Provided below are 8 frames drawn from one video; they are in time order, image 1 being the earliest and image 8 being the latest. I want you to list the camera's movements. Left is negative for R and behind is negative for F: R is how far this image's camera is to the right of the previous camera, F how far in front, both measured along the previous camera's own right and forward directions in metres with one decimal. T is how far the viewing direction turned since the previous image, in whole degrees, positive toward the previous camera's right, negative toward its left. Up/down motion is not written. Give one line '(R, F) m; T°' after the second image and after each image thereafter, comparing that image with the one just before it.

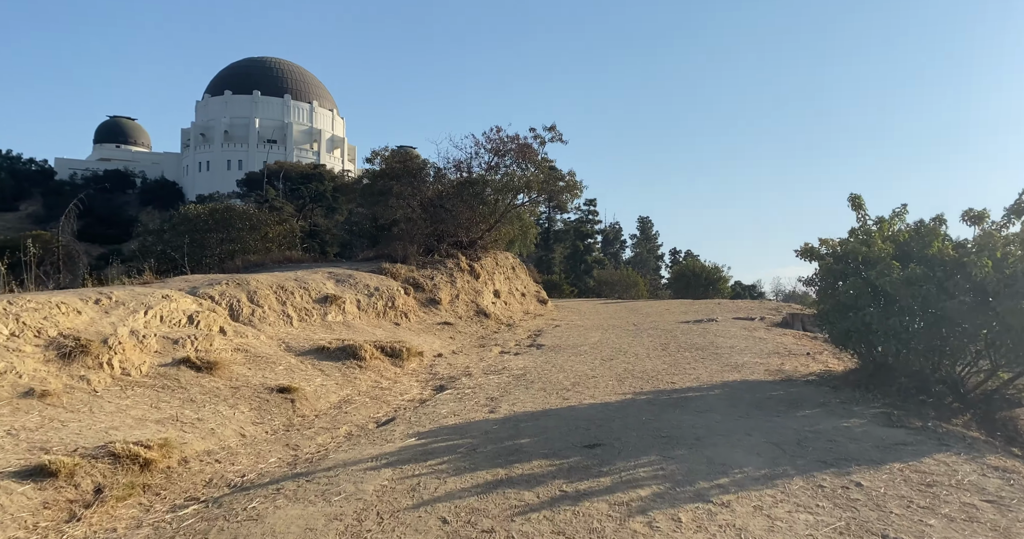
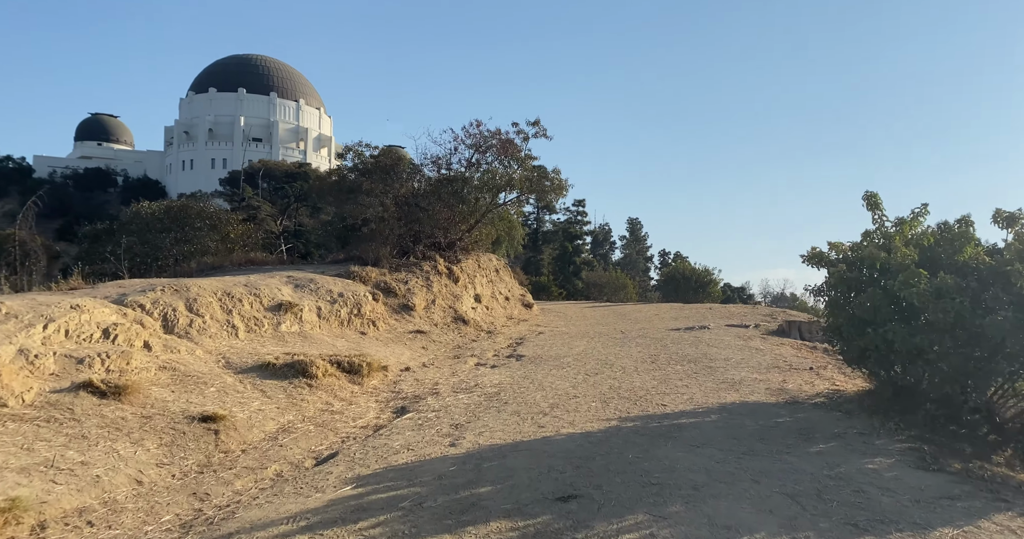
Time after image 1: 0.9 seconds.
(+0.2, +1.2) m; +1°
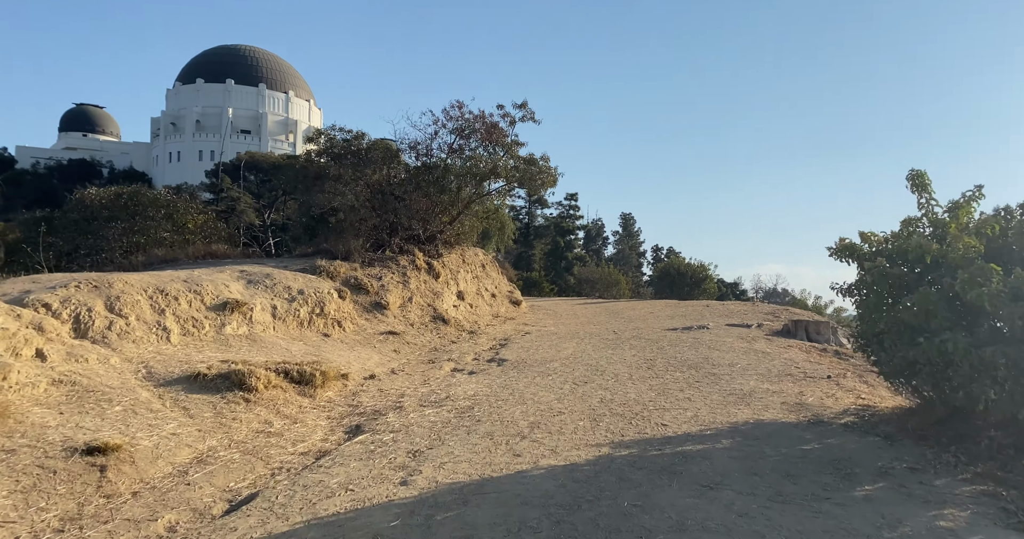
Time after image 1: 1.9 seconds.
(+0.2, +1.5) m; +1°
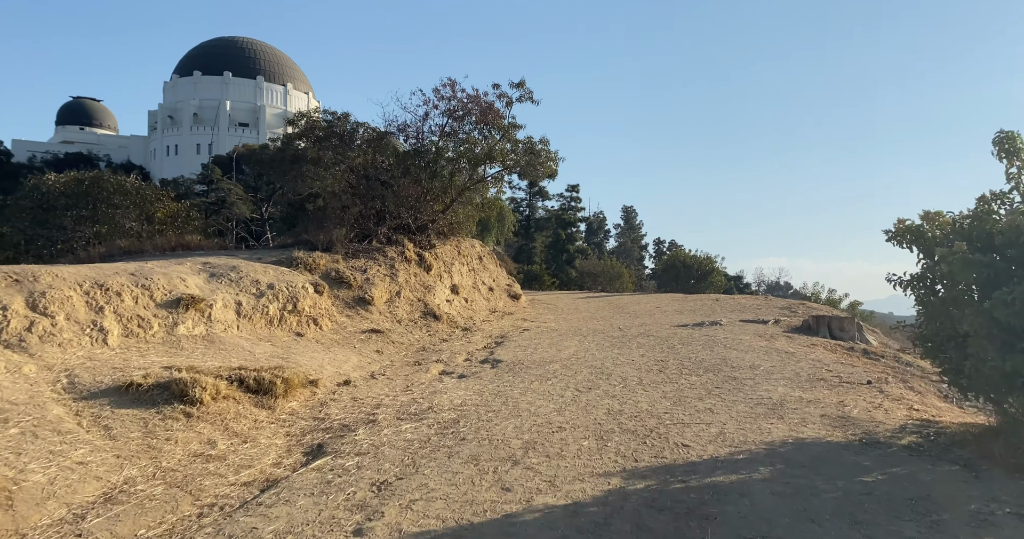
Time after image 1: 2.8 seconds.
(+0.1, +1.3) m; 0°
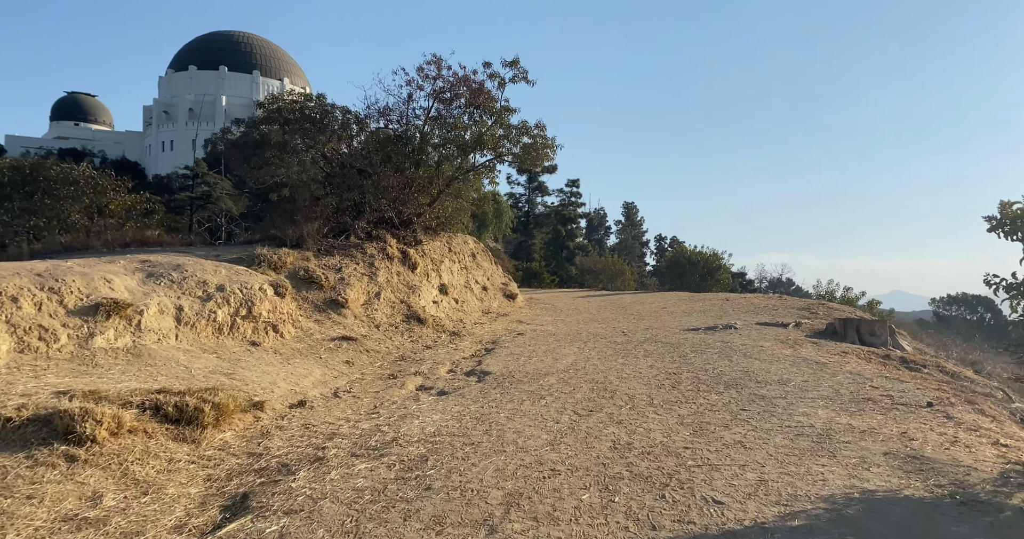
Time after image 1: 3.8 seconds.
(+0.2, +1.6) m; 0°
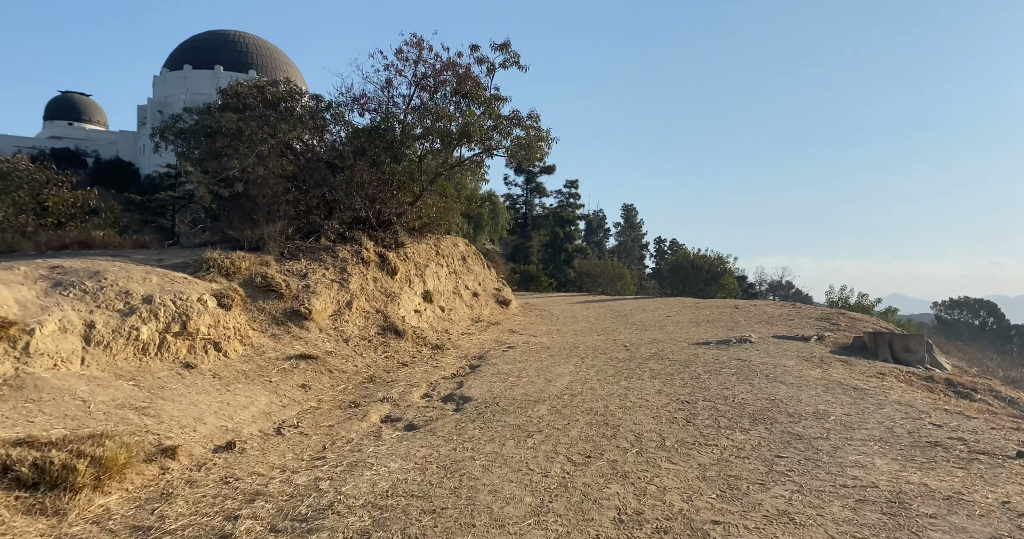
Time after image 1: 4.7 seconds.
(+0.2, +1.6) m; 0°
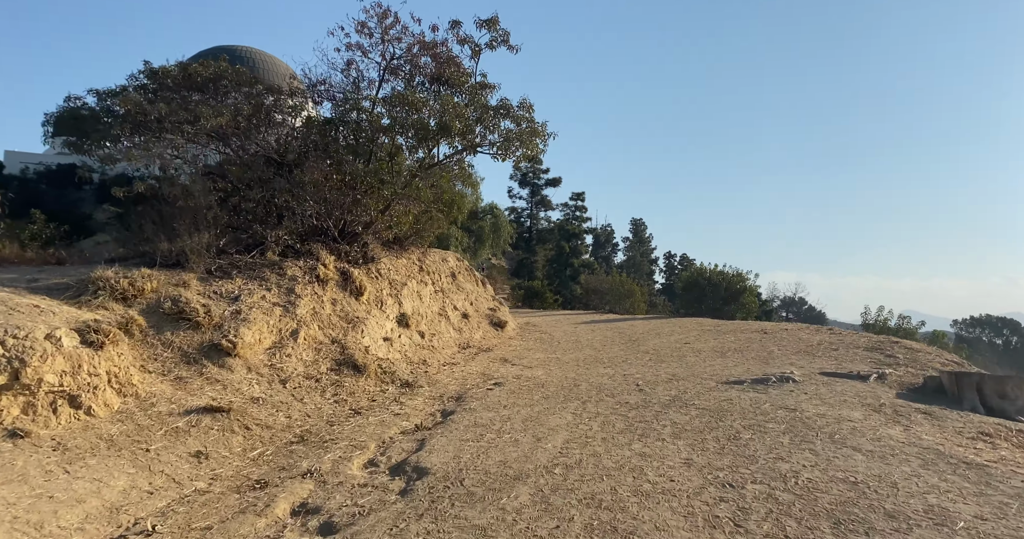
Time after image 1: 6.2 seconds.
(+0.3, +2.5) m; -1°
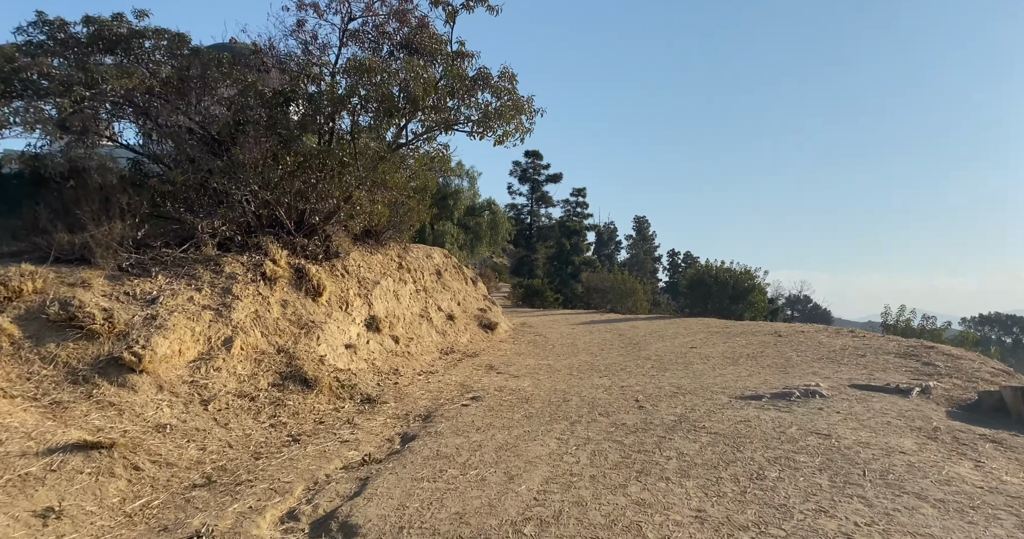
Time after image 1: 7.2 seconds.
(+0.3, +1.7) m; 0°
